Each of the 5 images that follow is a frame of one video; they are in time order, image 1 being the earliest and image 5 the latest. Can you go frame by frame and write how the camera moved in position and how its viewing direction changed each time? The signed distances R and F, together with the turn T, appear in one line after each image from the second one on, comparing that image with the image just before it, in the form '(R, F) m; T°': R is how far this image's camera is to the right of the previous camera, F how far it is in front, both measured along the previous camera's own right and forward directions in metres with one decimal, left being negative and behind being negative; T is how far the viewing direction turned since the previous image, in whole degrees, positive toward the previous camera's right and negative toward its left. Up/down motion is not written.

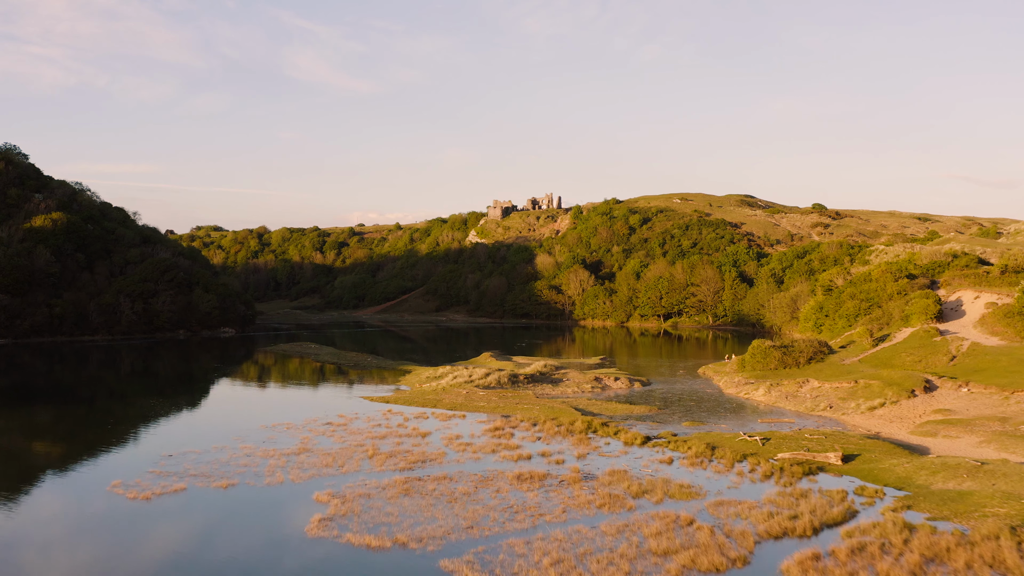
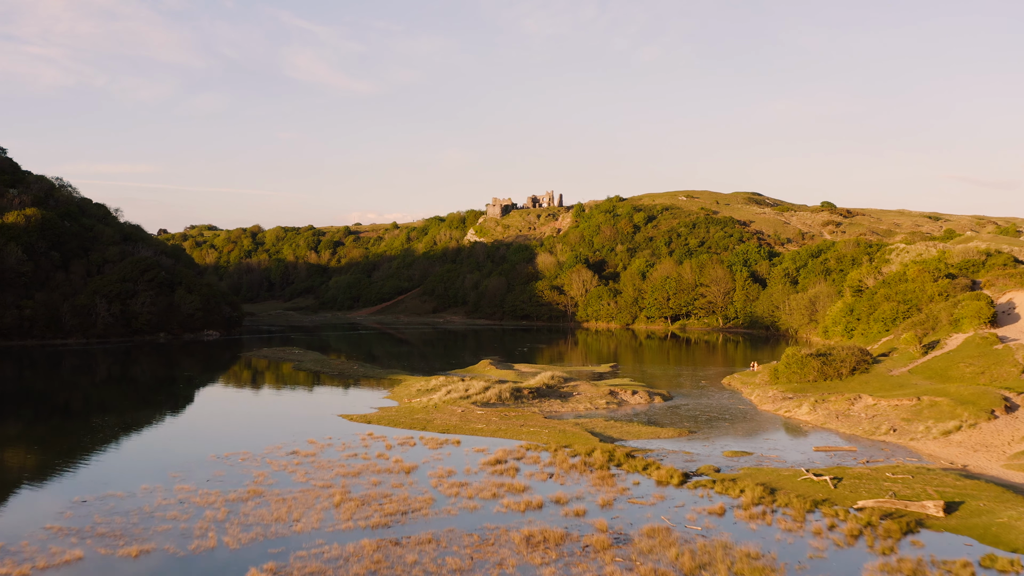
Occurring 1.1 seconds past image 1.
(-0.2, +4.0) m; 0°
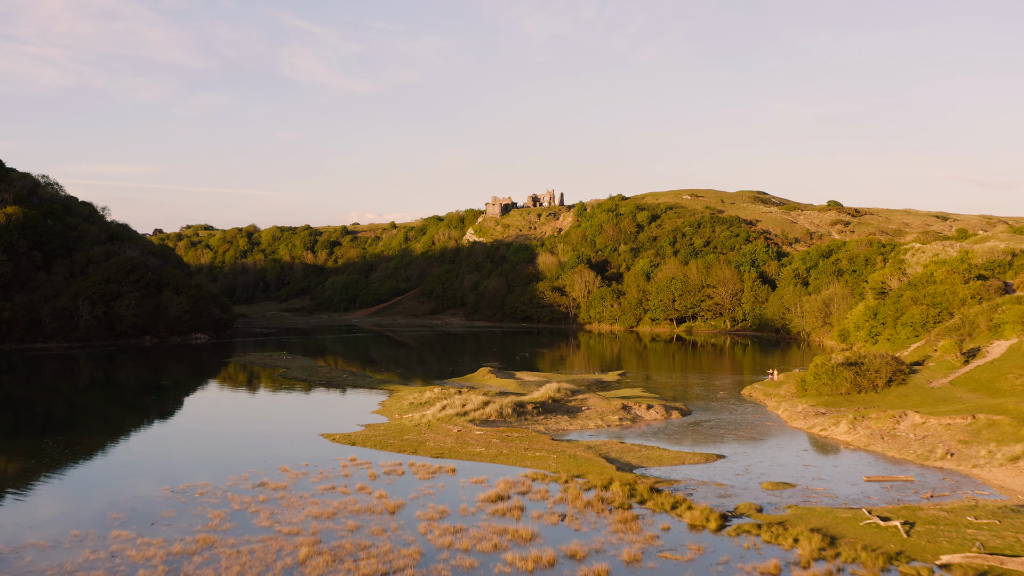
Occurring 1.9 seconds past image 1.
(-0.1, +2.7) m; 0°
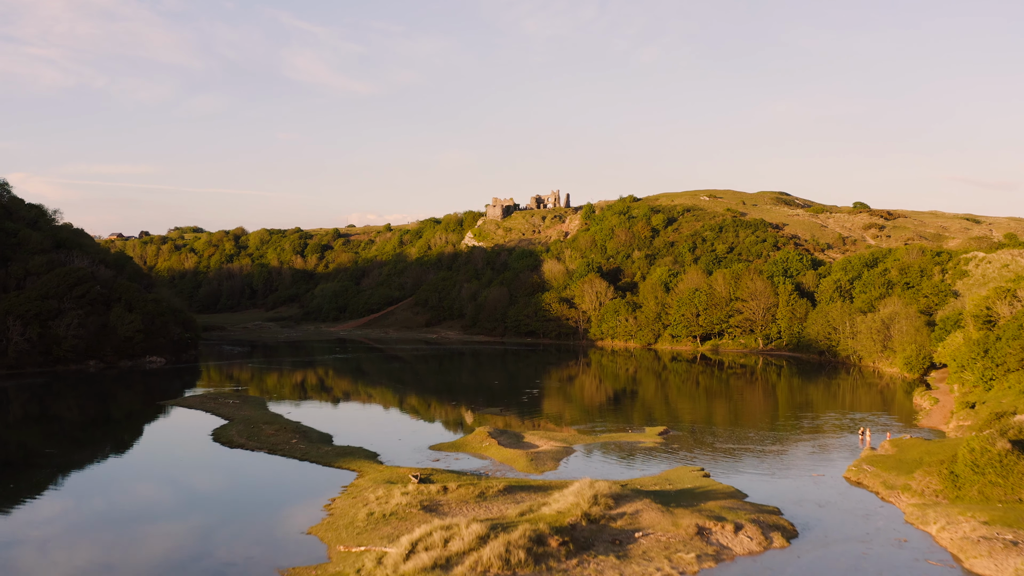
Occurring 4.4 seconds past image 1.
(-0.3, +9.0) m; 0°
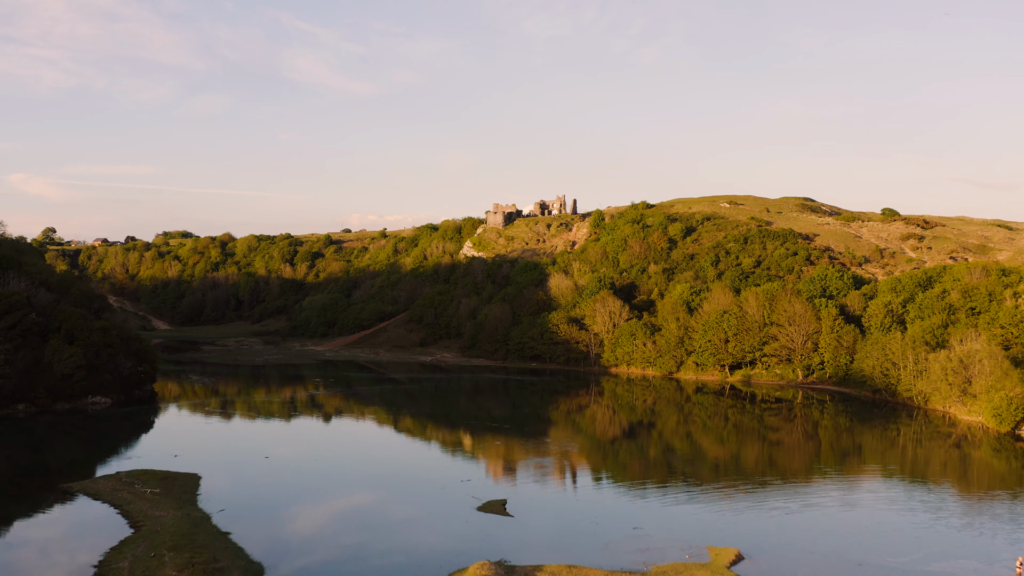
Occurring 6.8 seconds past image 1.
(-0.3, +8.4) m; 0°
